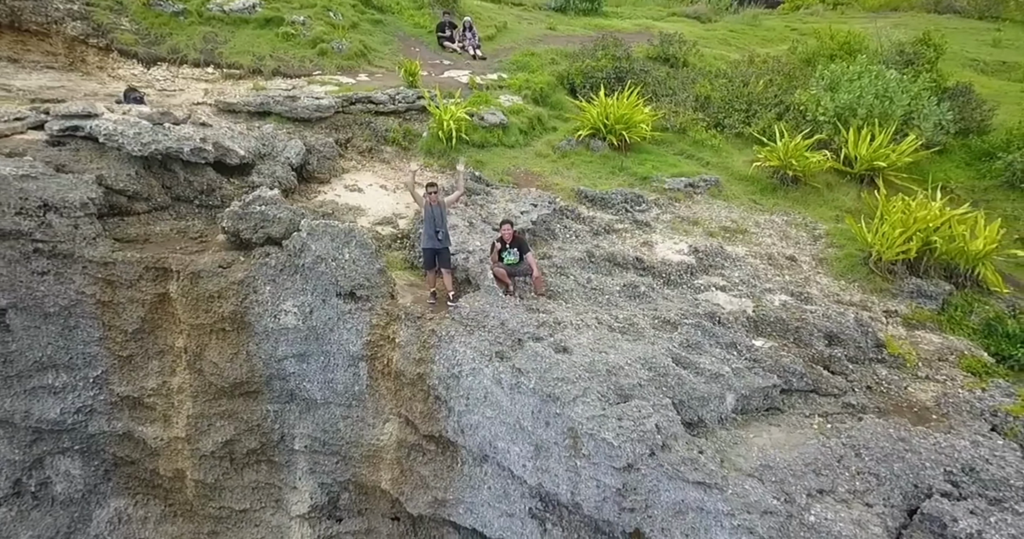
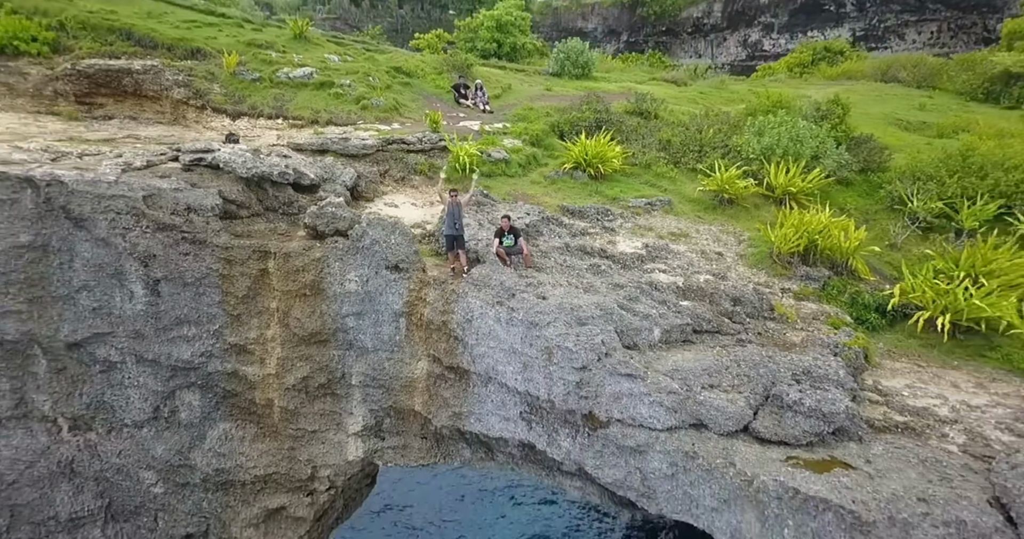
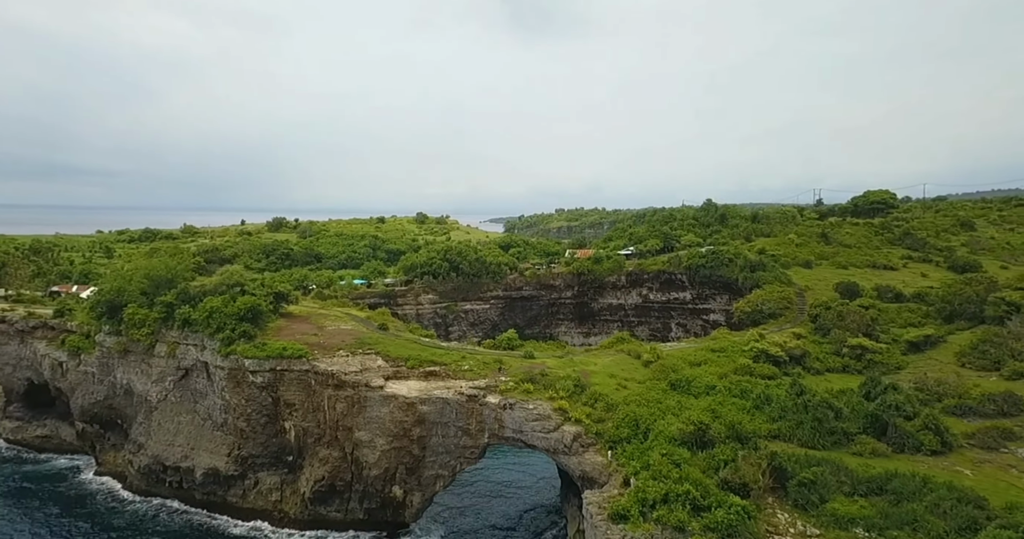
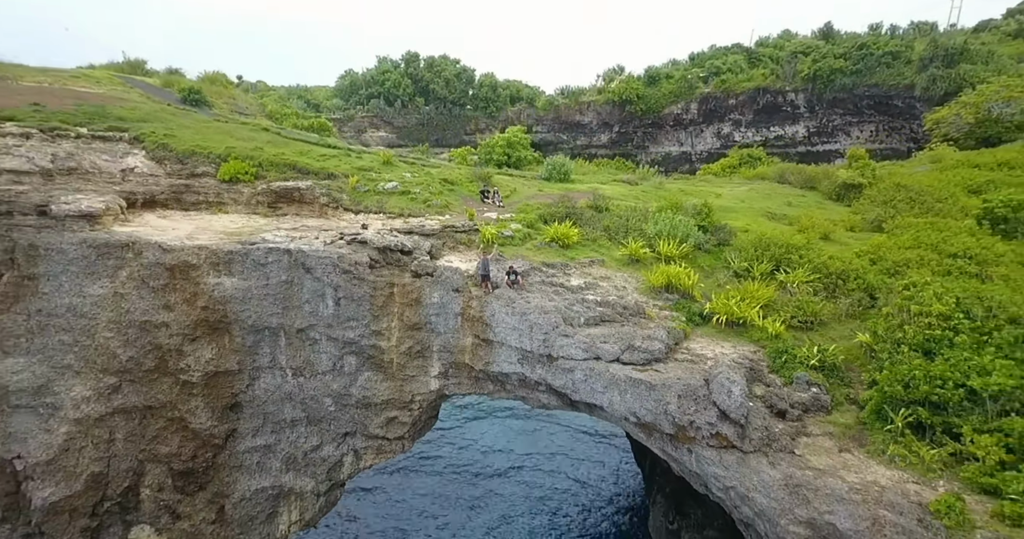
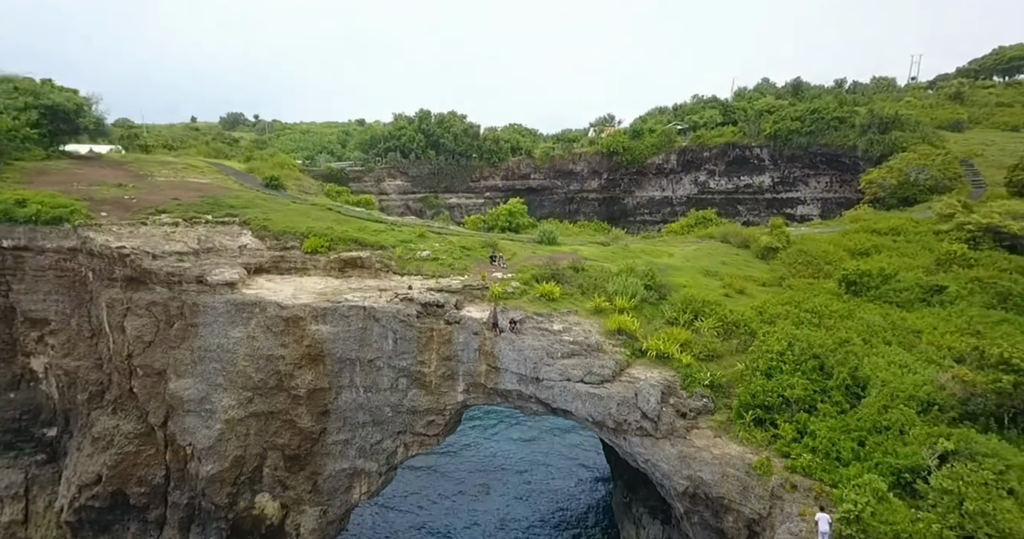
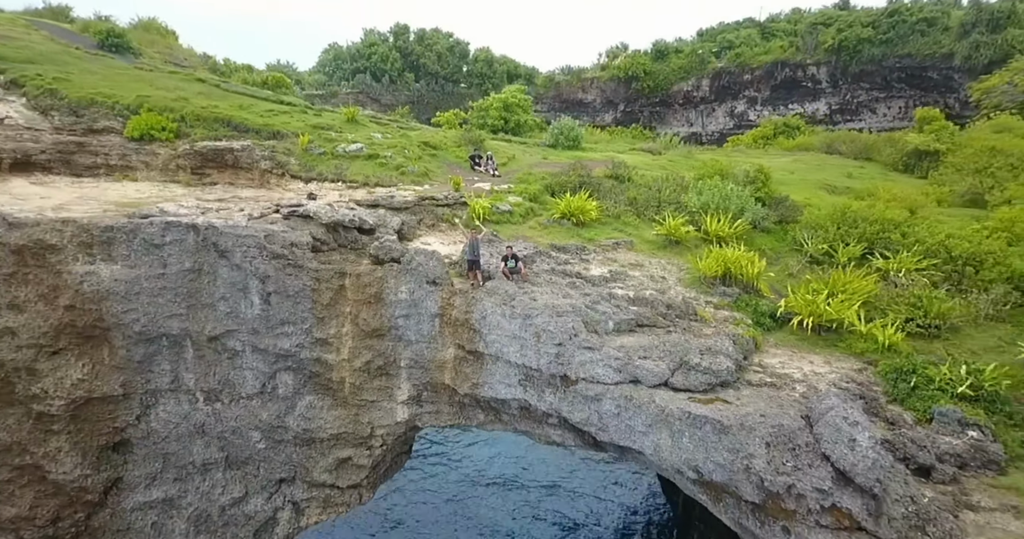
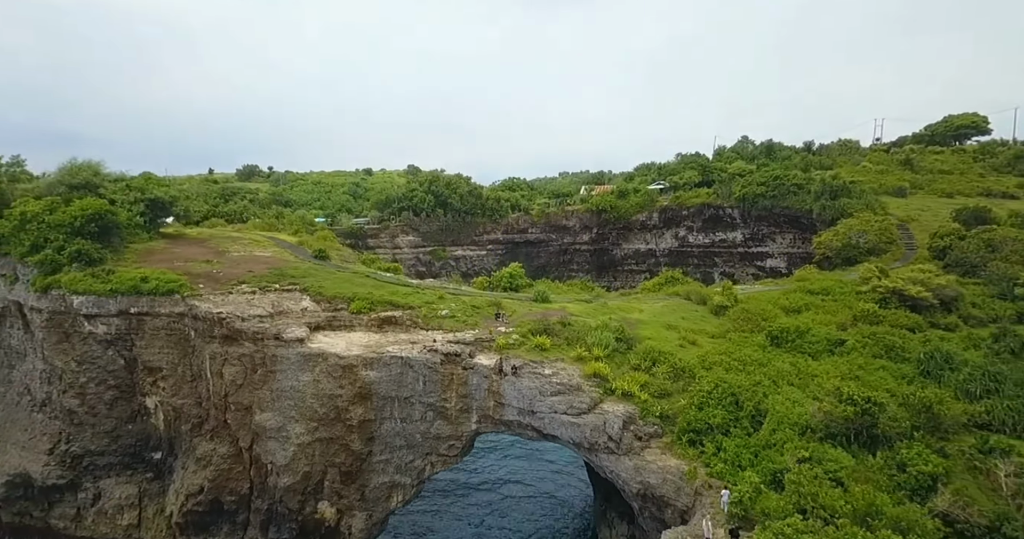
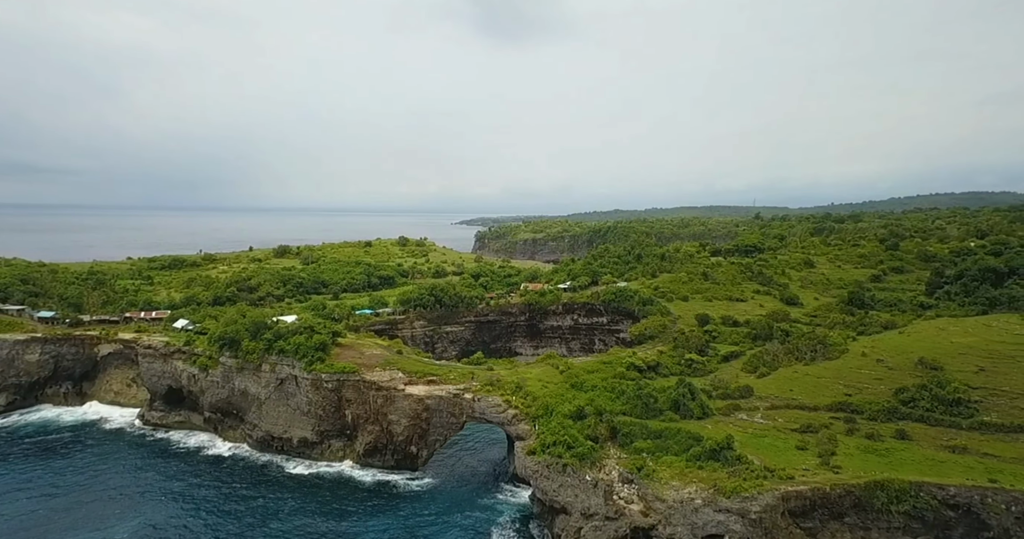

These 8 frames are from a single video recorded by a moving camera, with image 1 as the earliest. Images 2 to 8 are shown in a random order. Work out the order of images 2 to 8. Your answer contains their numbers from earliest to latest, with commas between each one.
2, 6, 4, 5, 7, 3, 8
